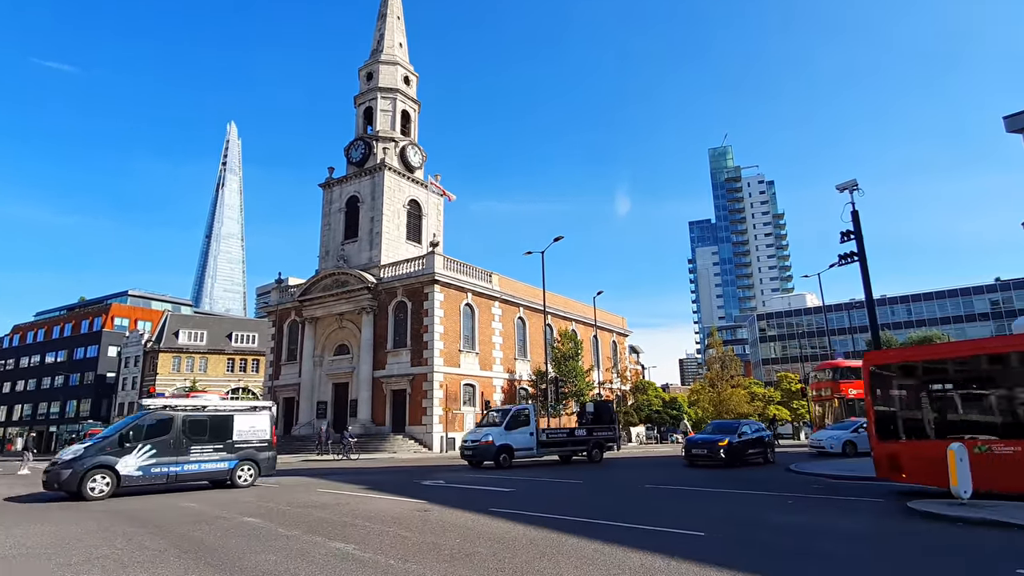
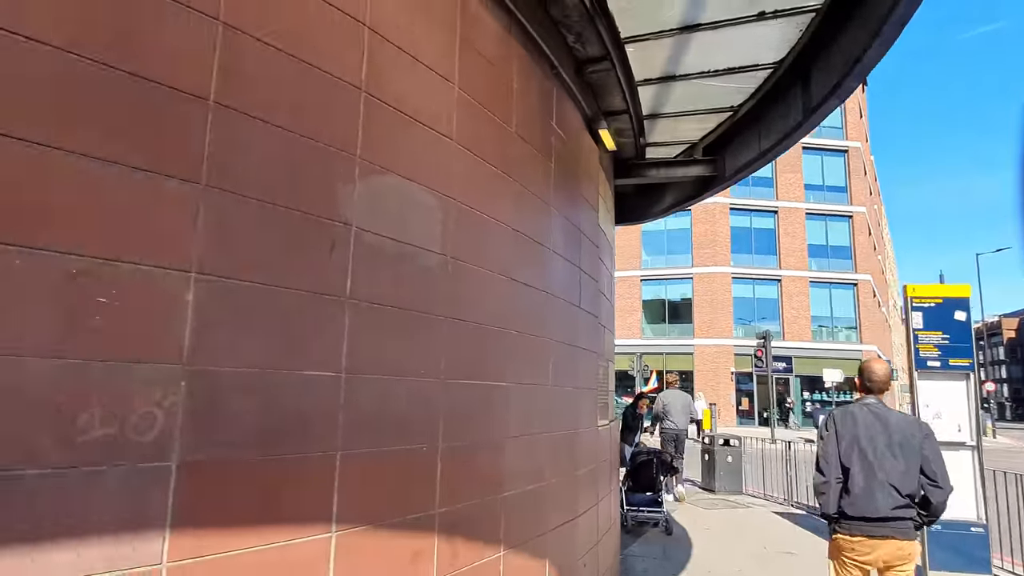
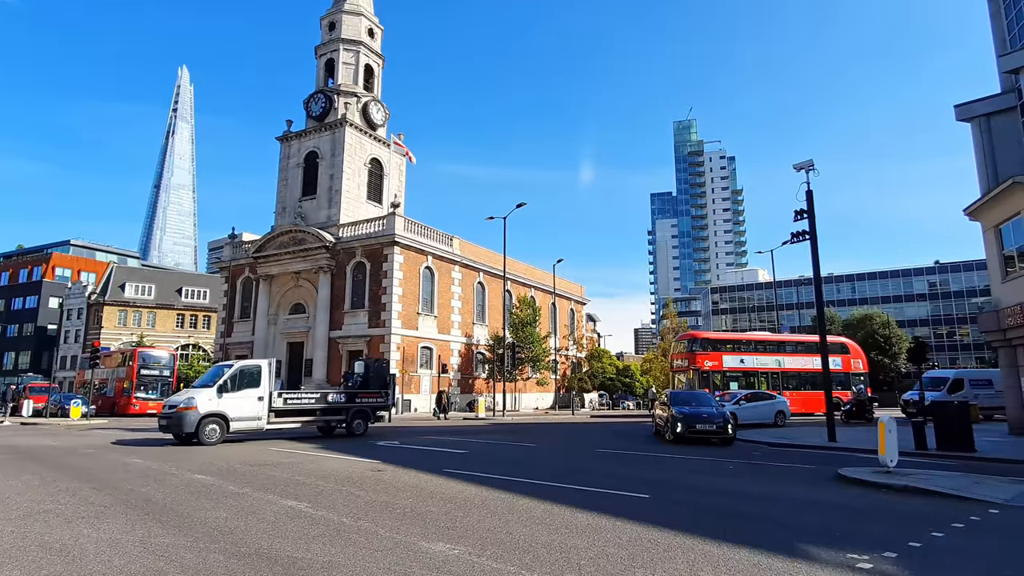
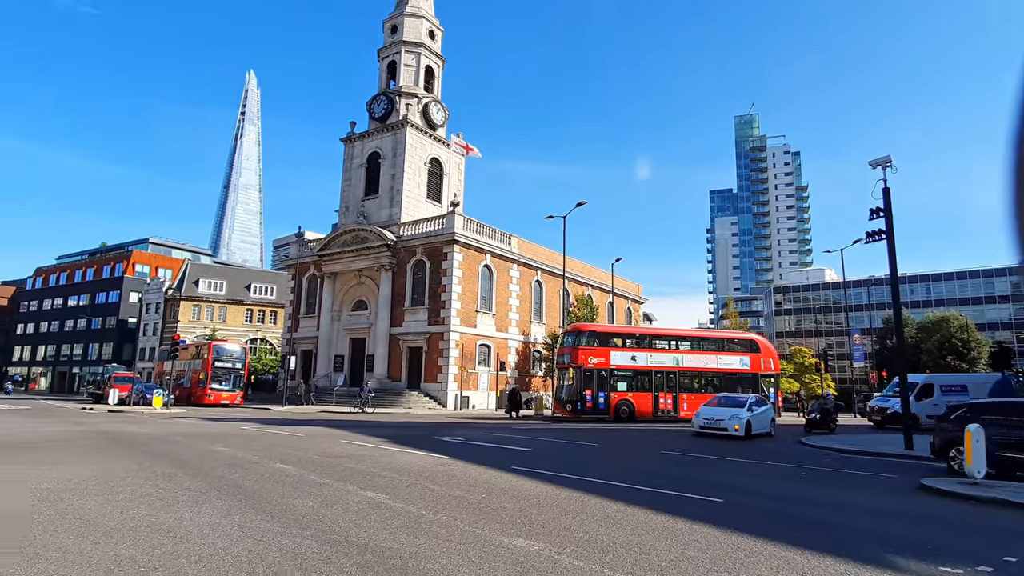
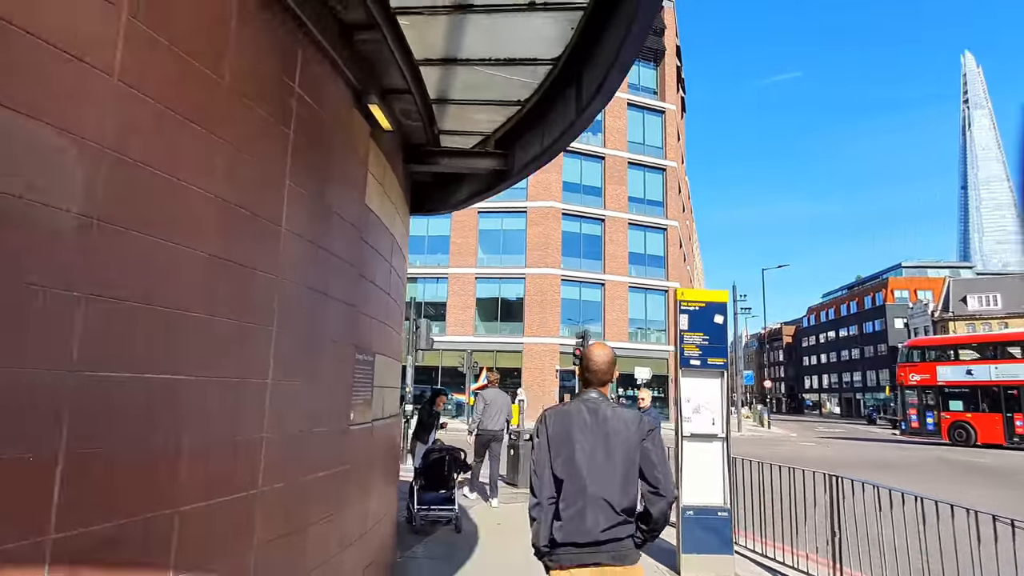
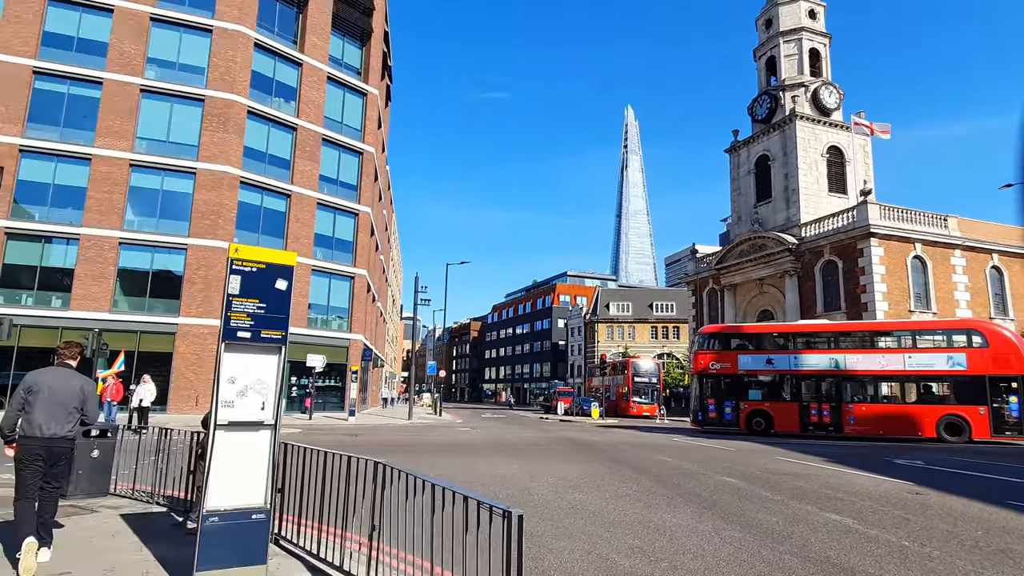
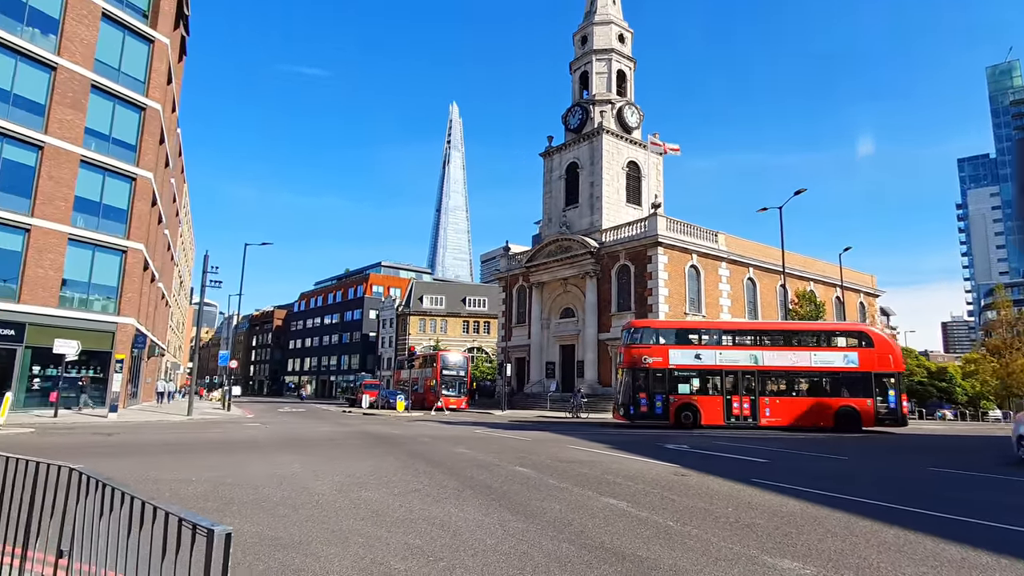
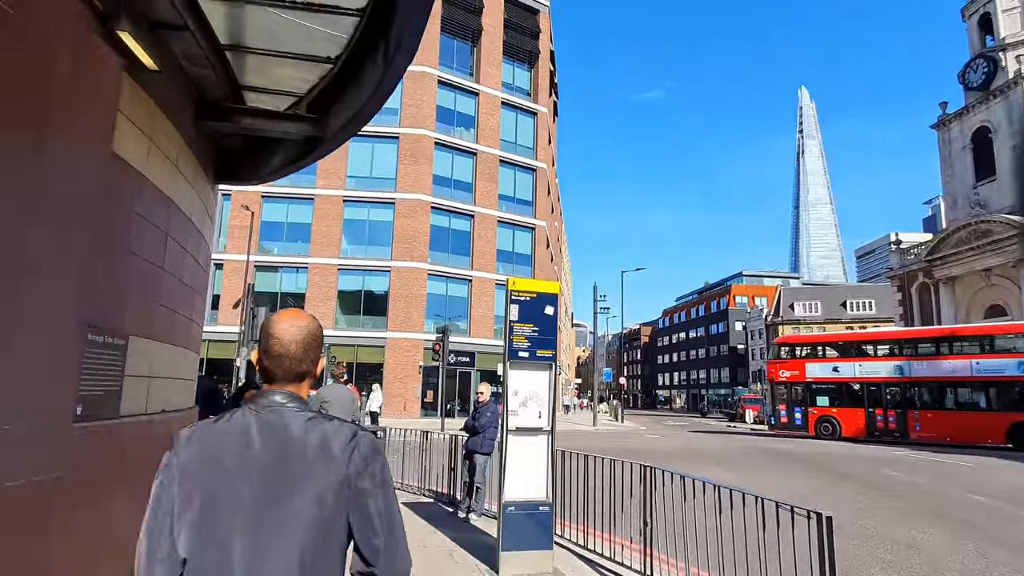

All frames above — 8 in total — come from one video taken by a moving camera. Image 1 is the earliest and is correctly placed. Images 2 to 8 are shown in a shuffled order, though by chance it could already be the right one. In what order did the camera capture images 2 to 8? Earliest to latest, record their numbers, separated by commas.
3, 4, 7, 6, 8, 5, 2
